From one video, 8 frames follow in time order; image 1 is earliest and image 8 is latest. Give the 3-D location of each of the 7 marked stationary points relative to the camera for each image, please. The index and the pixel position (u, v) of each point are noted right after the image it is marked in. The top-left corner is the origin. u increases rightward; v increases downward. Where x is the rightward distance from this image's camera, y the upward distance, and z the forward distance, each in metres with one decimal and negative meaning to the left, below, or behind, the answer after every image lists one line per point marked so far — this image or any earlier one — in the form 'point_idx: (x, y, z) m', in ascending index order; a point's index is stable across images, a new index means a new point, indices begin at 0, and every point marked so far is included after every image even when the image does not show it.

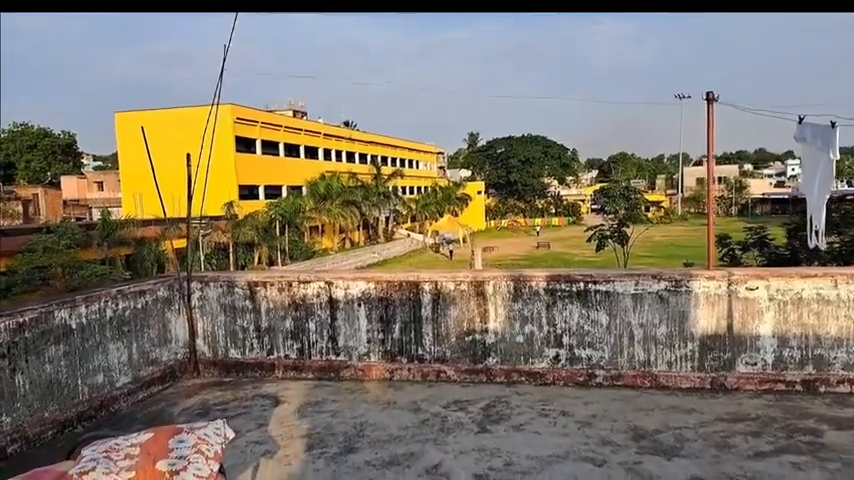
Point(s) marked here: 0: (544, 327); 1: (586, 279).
0: (+0.5, -0.4, +3.0) m
1: (+0.7, -0.2, +3.0) m
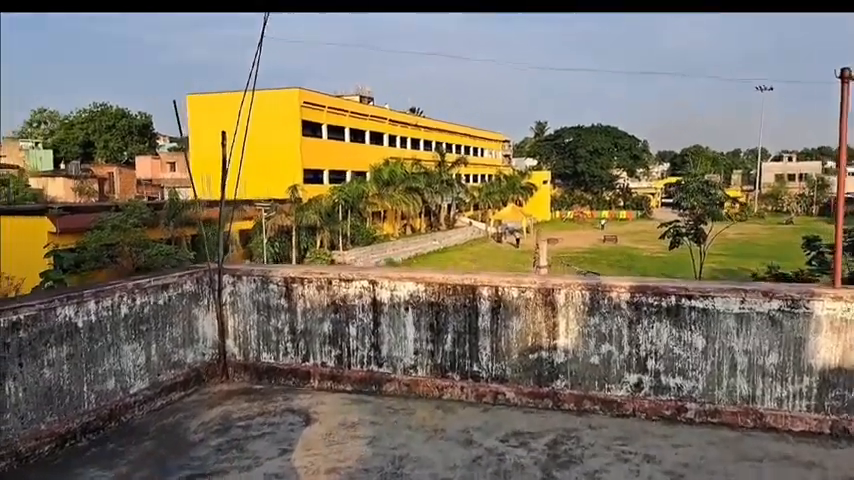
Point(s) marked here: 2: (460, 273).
0: (+0.8, -0.4, +2.5) m
1: (+0.9, -0.2, +2.5) m
2: (+0.1, -0.1, +2.8) m
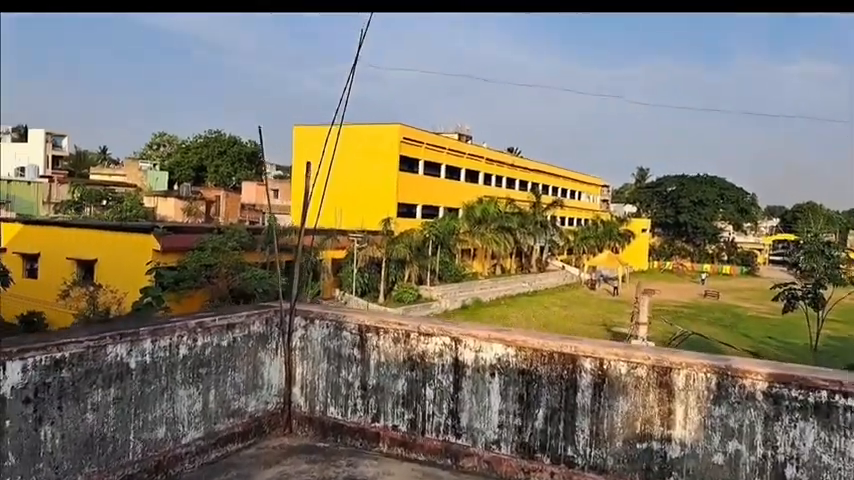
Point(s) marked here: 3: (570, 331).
0: (+1.0, -0.7, +2.1) m
1: (+1.2, -0.4, +2.0) m
2: (+0.5, -0.4, +2.4) m
3: (+4.1, -2.5, +19.0) m
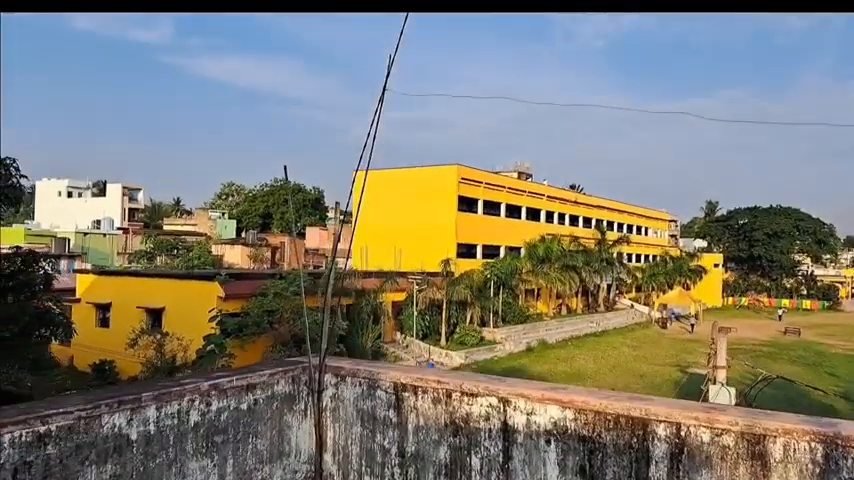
0: (+1.1, -0.7, +1.6) m
1: (+1.3, -0.5, +1.6) m
2: (+0.6, -0.5, +2.1) m
3: (+5.9, -3.6, +18.1) m
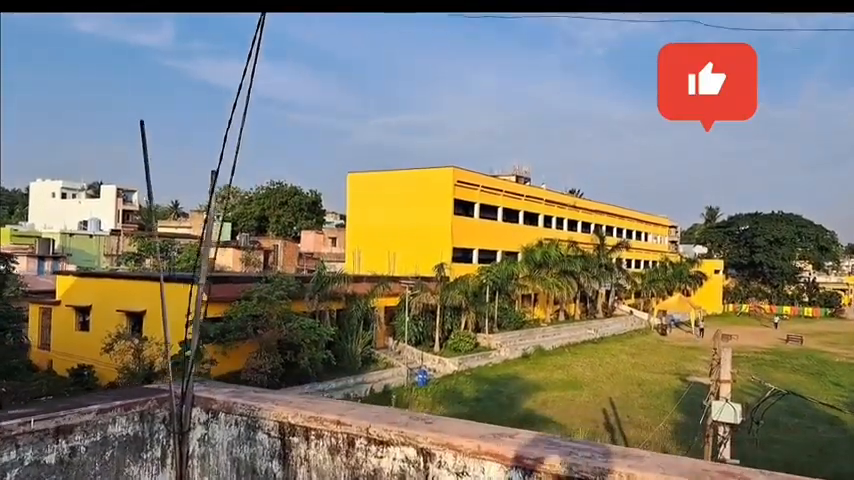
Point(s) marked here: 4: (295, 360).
0: (+0.9, -0.7, +1.0) m
1: (+1.1, -0.5, +0.9) m
2: (+0.4, -0.5, +1.4) m
3: (+5.6, -3.7, +17.4) m
4: (-2.6, -2.5, +13.7) m
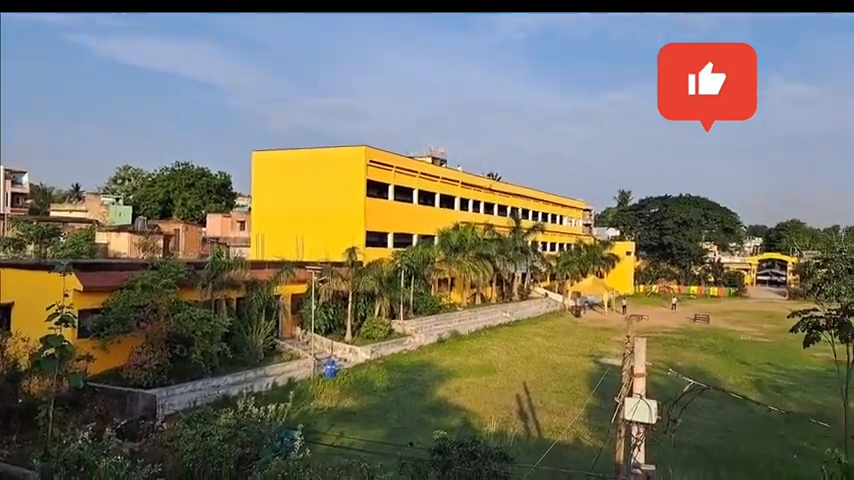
0: (+0.5, -0.6, +0.1) m
1: (+0.7, -0.4, 0.0) m
2: (-0.1, -0.4, +0.4) m
3: (+3.2, -3.2, +17.0) m
4: (-4.5, -2.1, +12.3) m
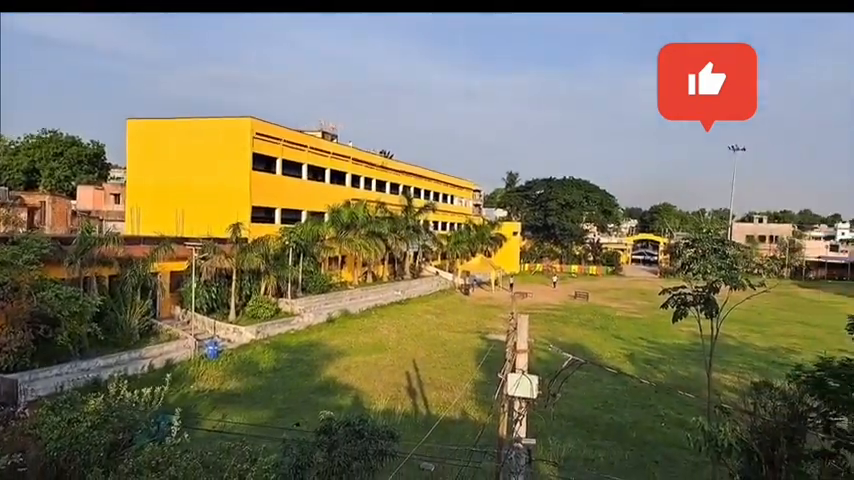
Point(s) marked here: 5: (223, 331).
0: (+0.4, -0.6, 0.0) m
1: (+0.6, -0.4, -0.1) m
2: (-0.2, -0.4, +0.2) m
3: (+0.4, -2.6, +17.1) m
4: (-6.5, -1.7, +11.3) m
5: (-4.7, -2.1, +15.1) m
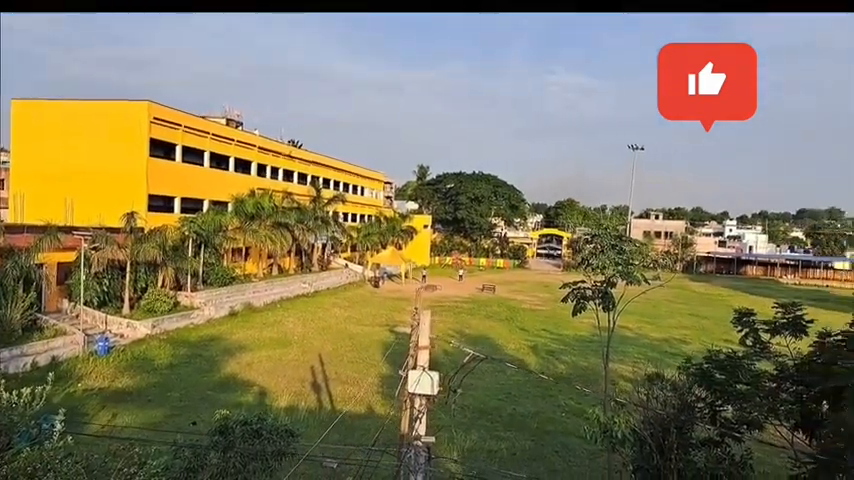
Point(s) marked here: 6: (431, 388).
0: (+0.3, -0.6, -0.2) m
1: (+0.5, -0.4, -0.2) m
2: (-0.3, -0.4, 0.0) m
3: (-2.0, -2.4, +16.9) m
4: (-8.0, -1.4, +10.1) m
5: (-6.8, -1.9, +14.2) m
6: (0.0, -1.3, +5.6) m
